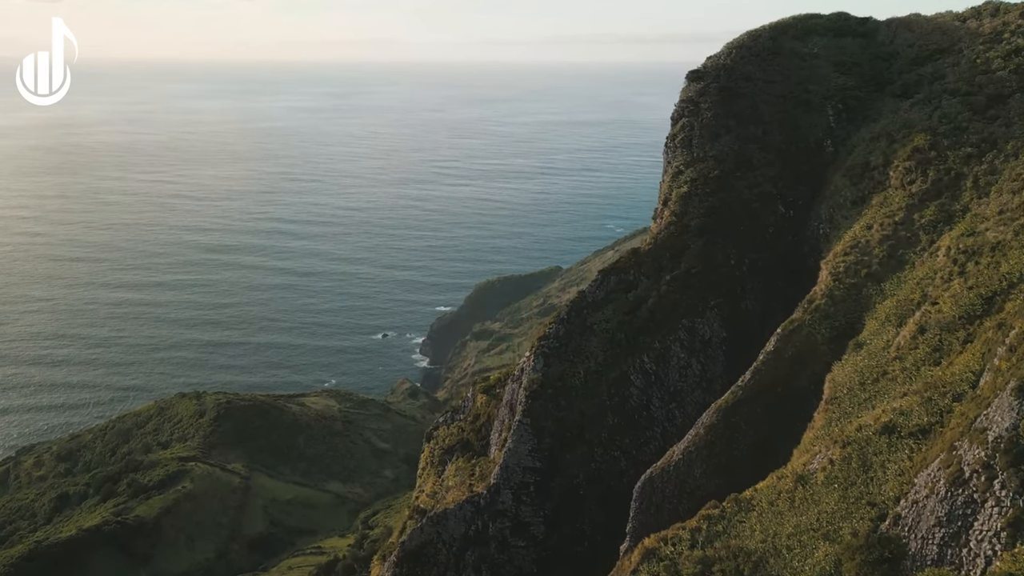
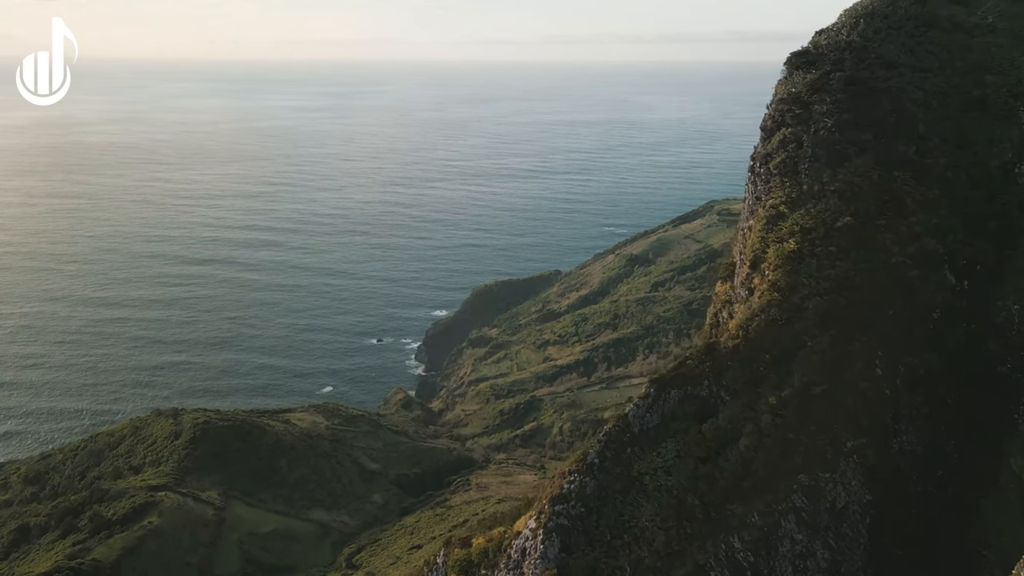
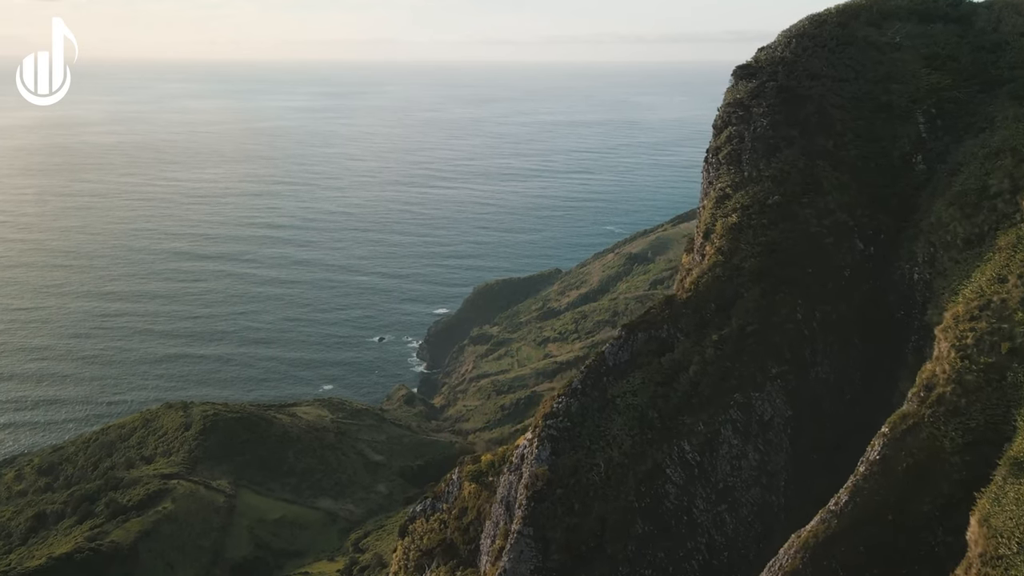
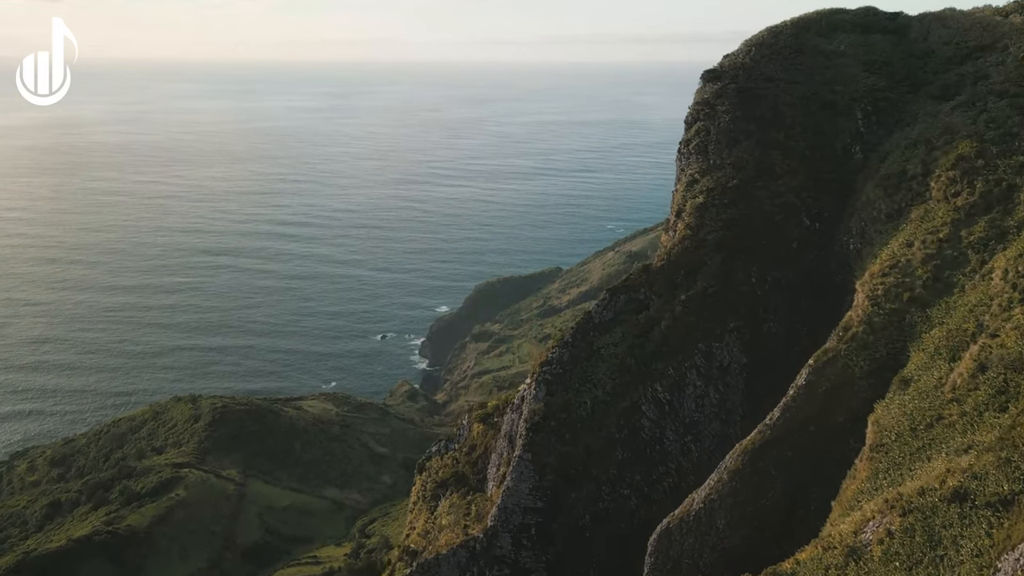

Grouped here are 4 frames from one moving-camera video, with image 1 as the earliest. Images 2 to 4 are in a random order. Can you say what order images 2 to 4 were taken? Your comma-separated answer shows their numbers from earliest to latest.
4, 3, 2
